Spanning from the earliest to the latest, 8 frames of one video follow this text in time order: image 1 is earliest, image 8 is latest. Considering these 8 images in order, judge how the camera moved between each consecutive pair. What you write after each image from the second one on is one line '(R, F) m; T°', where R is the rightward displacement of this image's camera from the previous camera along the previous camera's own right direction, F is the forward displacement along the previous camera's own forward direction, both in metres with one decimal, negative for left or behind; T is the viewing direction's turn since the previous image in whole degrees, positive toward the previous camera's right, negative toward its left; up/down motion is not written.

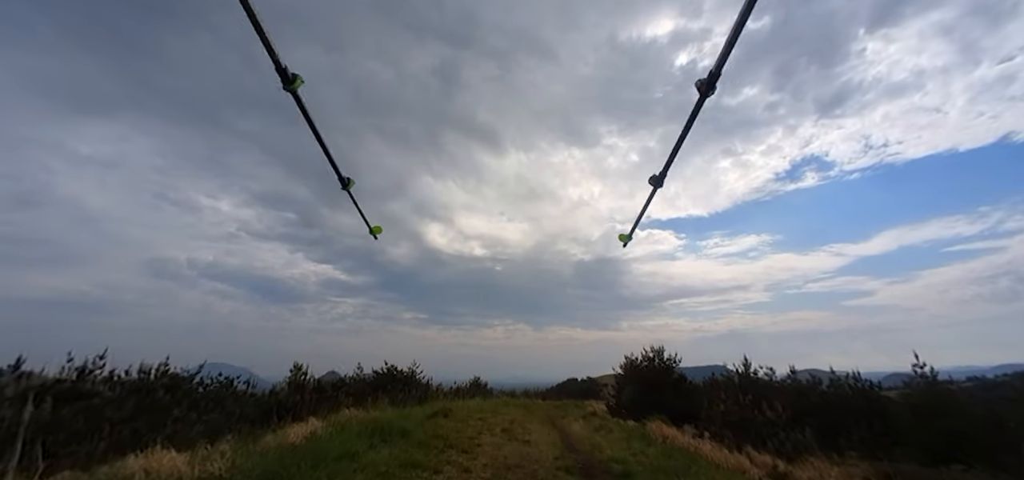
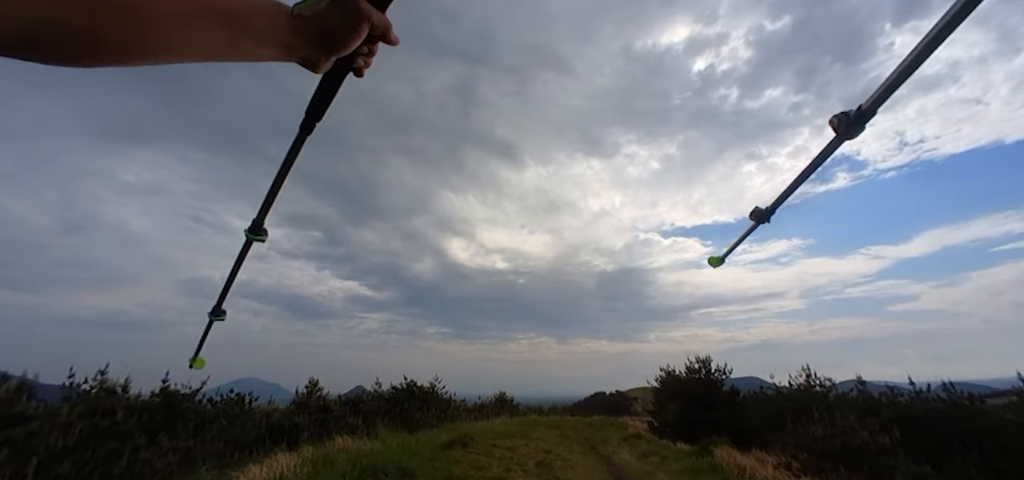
(-0.2, +1.9) m; -3°
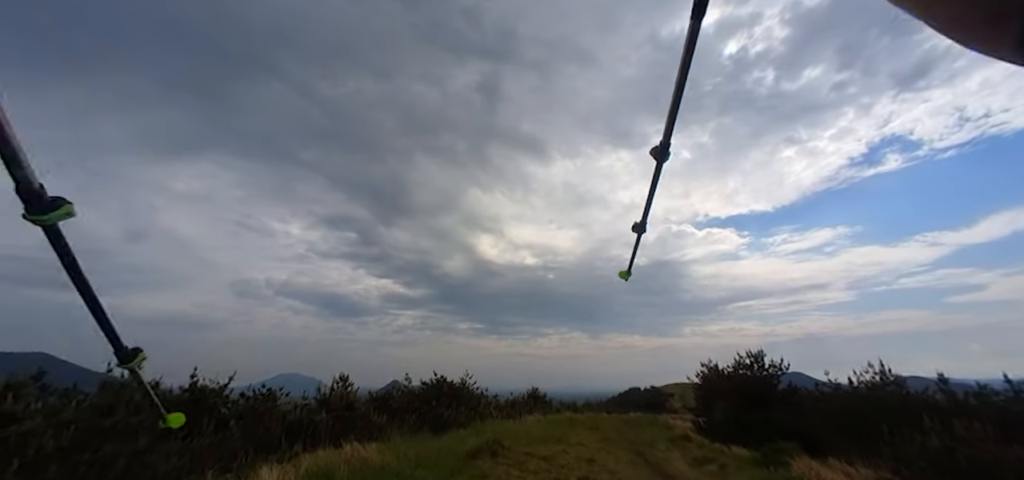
(-0.1, +1.2) m; -4°
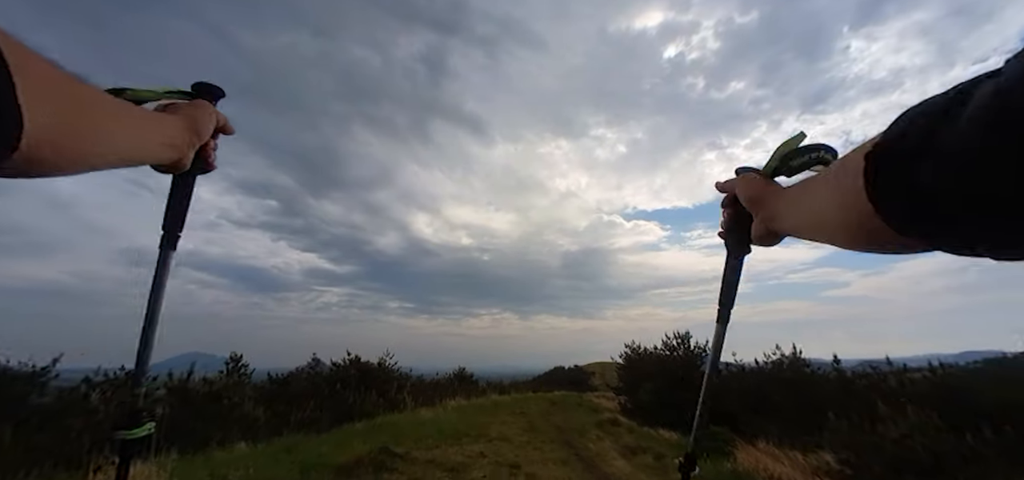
(+0.4, +2.2) m; +10°
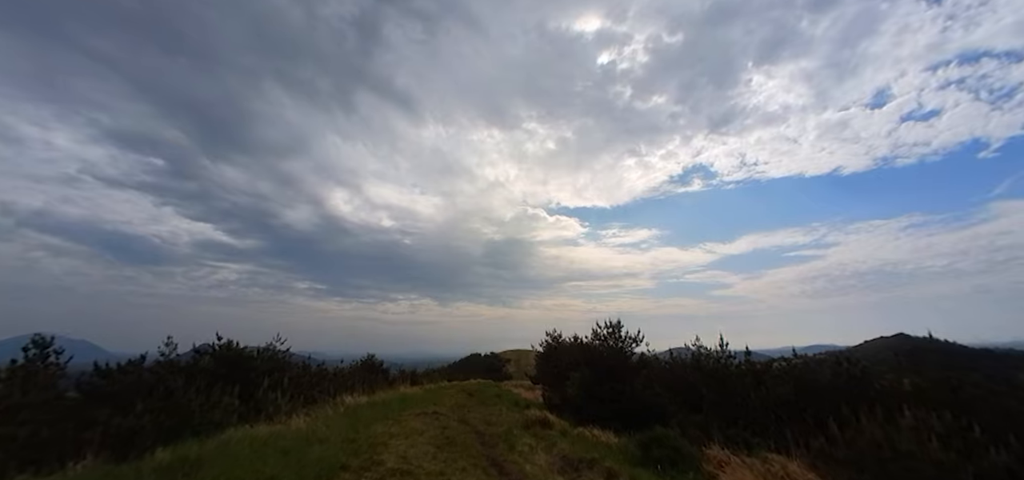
(0.0, +2.8) m; +12°
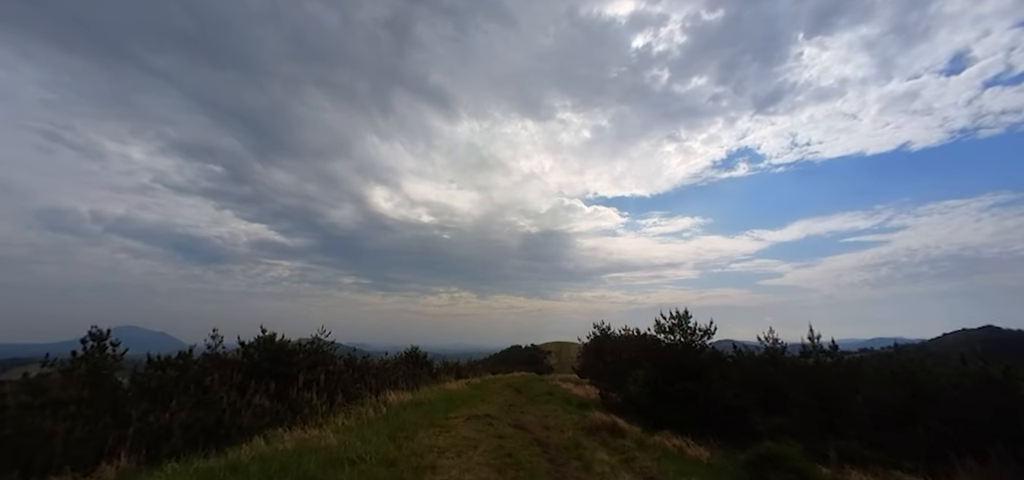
(-0.7, +1.8) m; -5°
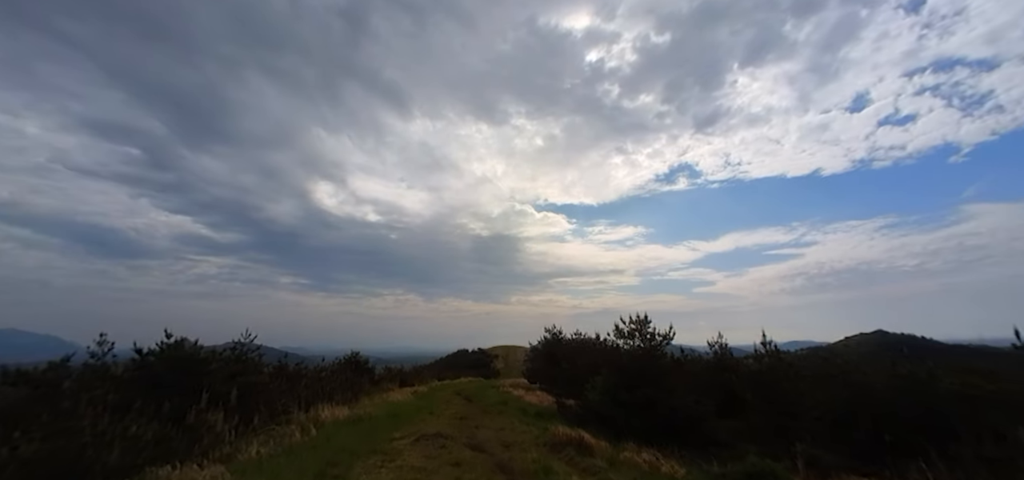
(-0.3, +1.2) m; +8°
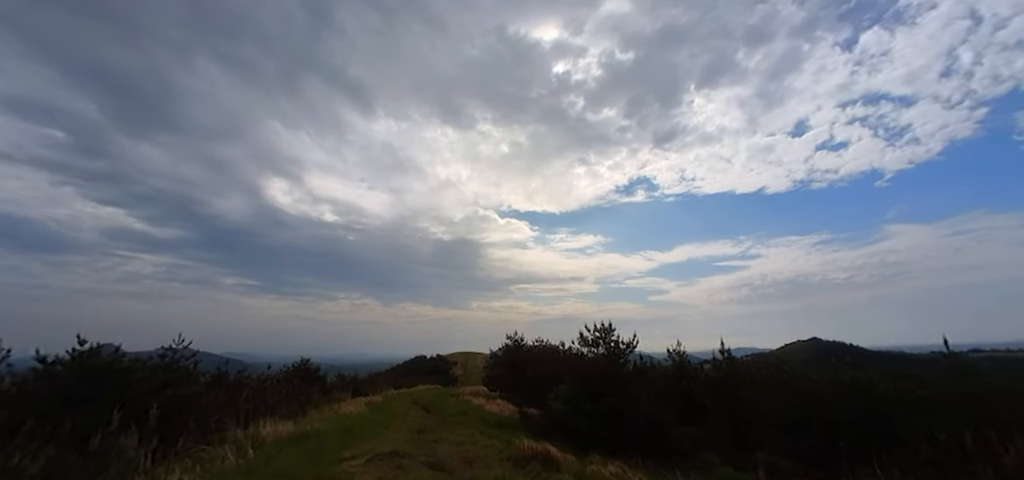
(-0.2, +0.4) m; +6°
